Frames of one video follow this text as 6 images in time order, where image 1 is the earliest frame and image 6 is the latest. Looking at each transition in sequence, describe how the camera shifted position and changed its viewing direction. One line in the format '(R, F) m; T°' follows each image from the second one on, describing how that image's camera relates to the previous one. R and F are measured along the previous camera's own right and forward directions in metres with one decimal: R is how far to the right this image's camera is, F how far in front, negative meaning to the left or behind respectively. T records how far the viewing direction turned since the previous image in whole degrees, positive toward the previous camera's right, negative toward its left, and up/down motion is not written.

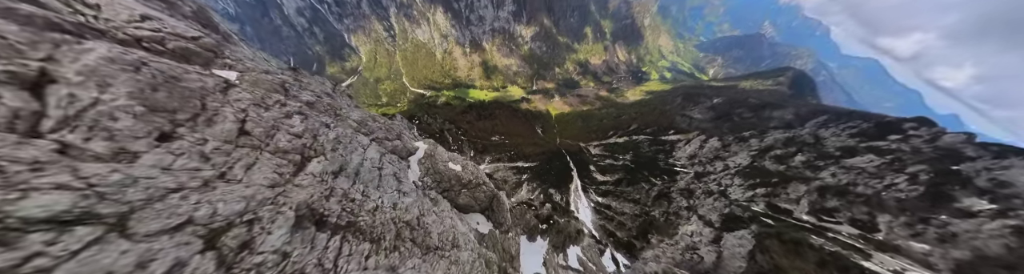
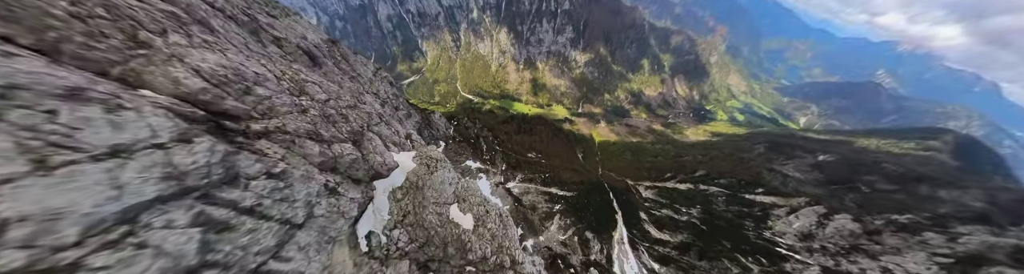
(-4.0, +17.9) m; -11°
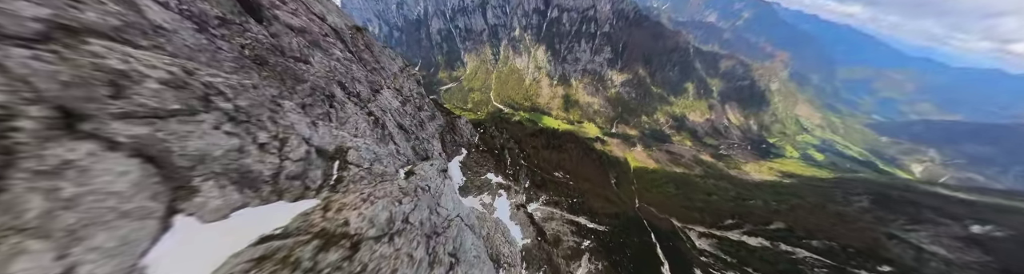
(-1.8, +12.0) m; -8°
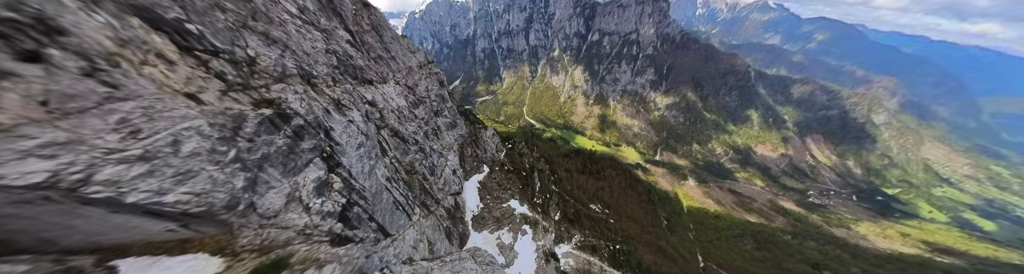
(-1.9, +16.2) m; -9°
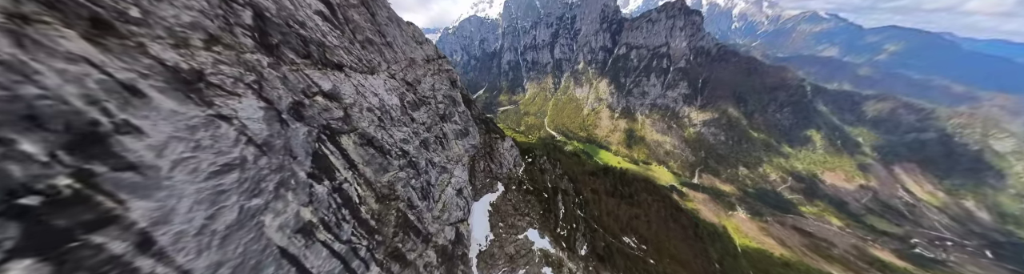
(-0.6, +11.2) m; -6°
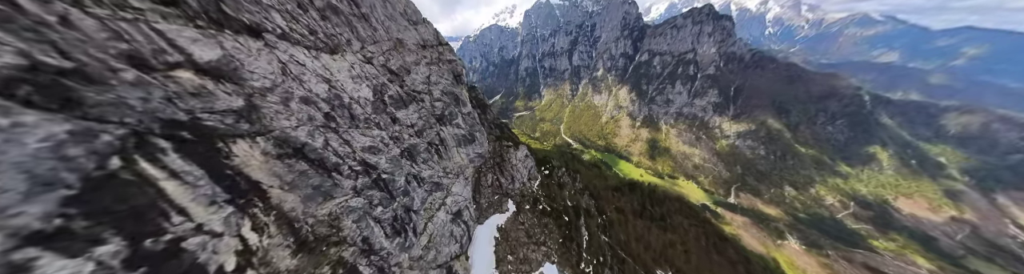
(-0.1, +9.3) m; -5°
